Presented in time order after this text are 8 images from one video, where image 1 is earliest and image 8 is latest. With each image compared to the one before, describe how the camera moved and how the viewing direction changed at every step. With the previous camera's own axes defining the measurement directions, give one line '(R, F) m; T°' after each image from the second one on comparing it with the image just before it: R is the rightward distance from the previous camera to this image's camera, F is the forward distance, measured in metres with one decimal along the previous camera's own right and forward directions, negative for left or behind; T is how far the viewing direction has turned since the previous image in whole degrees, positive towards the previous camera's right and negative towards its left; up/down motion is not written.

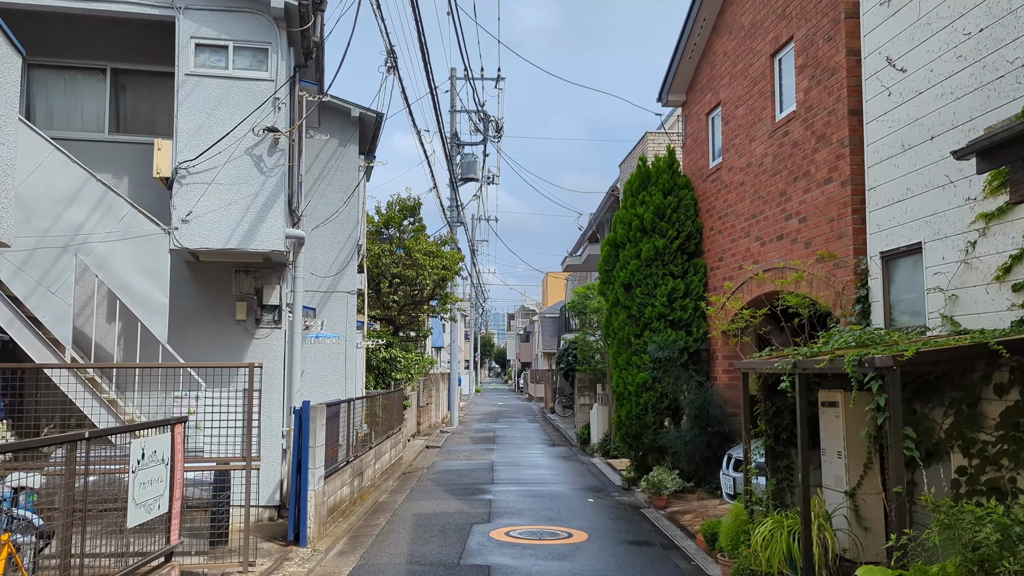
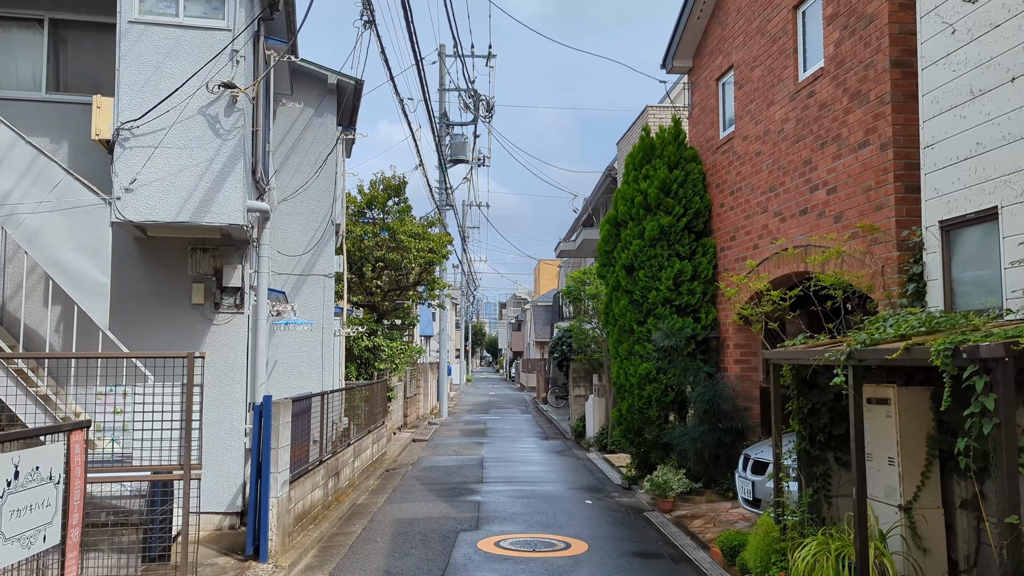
(0.0, +1.0) m; 0°
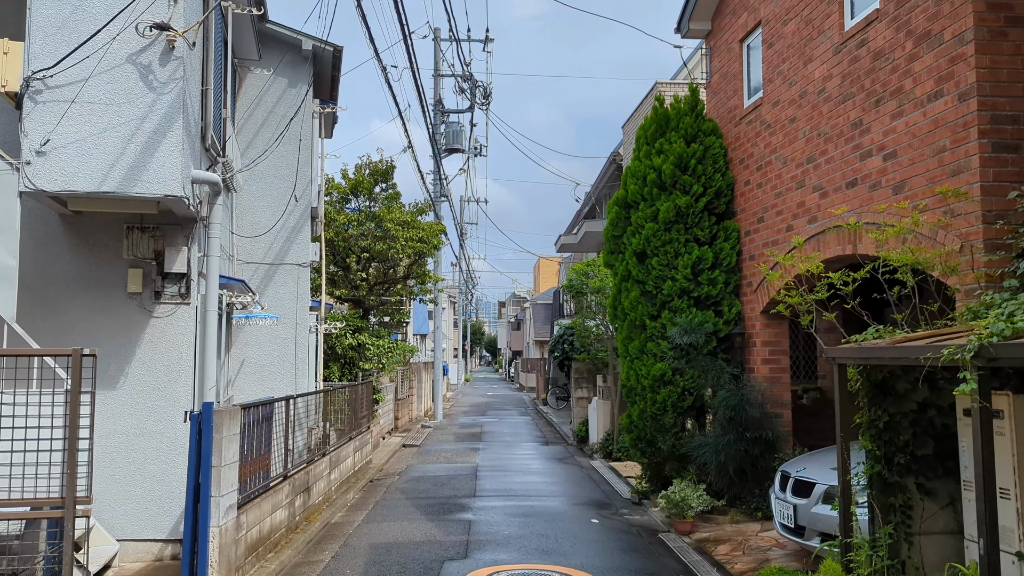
(0.0, +1.2) m; 0°
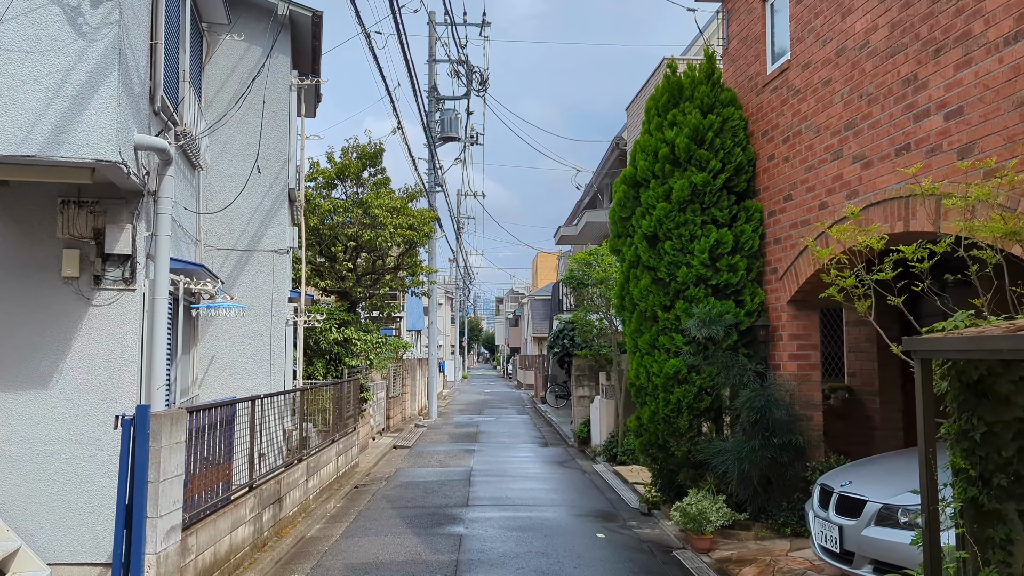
(0.0, +0.9) m; 0°
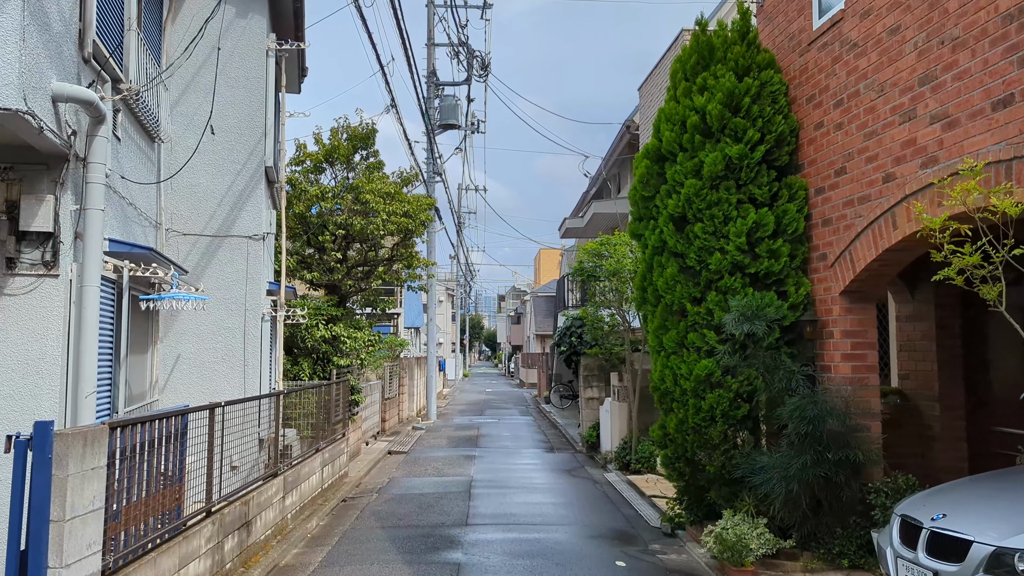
(0.0, +1.1) m; 0°
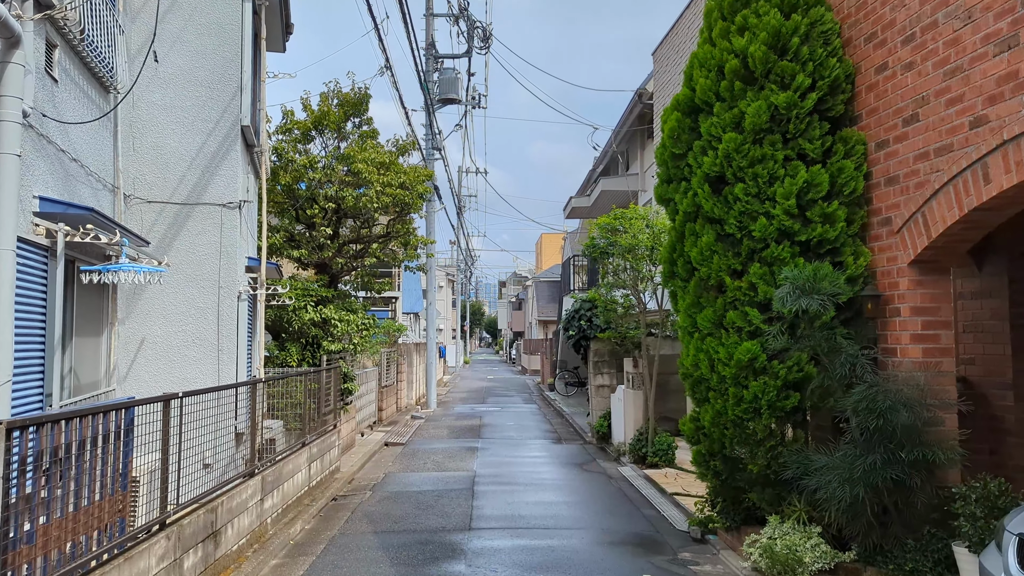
(-0.1, +0.9) m; 0°
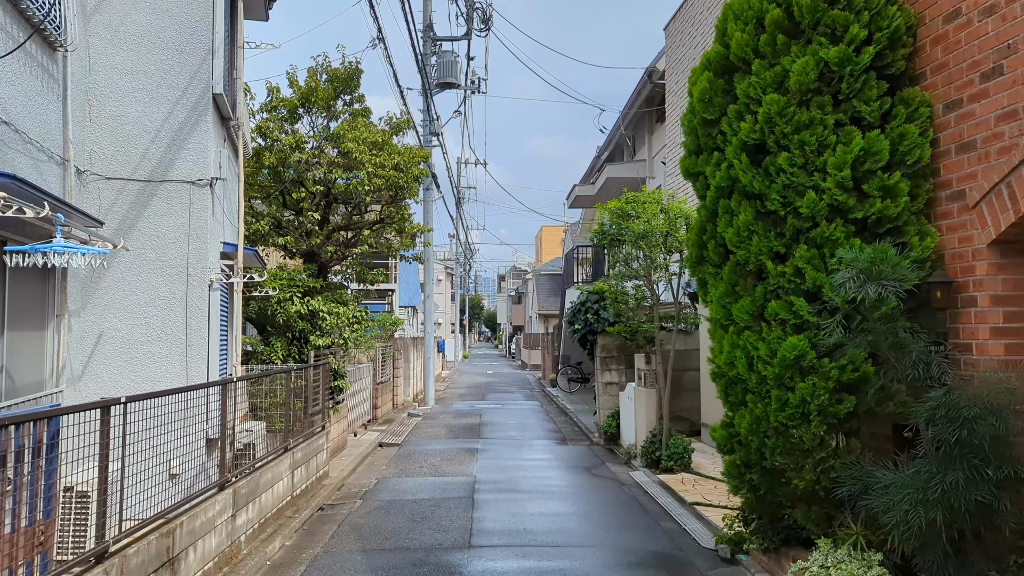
(0.0, +0.8) m; 0°
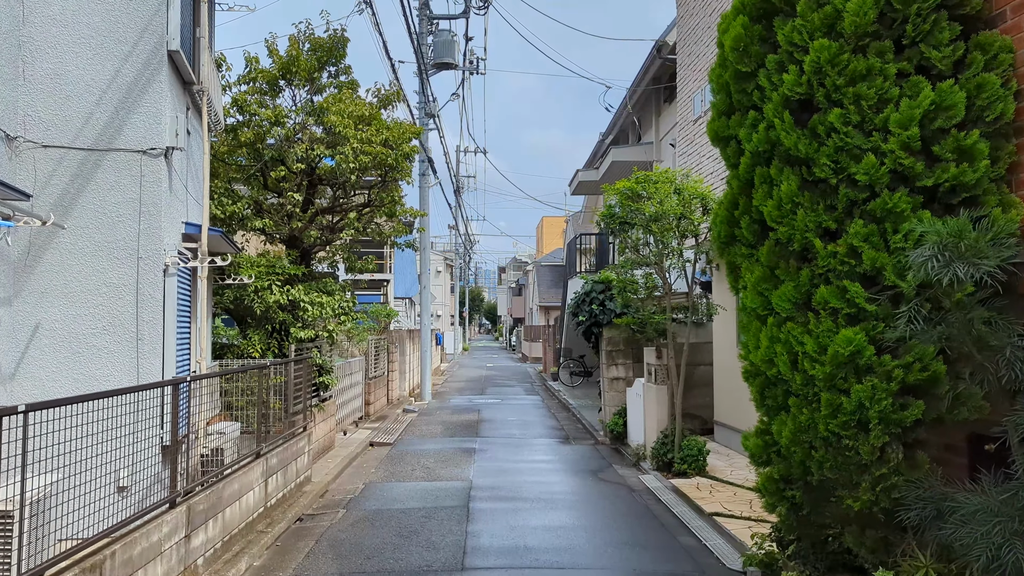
(0.0, +0.8) m; 0°
